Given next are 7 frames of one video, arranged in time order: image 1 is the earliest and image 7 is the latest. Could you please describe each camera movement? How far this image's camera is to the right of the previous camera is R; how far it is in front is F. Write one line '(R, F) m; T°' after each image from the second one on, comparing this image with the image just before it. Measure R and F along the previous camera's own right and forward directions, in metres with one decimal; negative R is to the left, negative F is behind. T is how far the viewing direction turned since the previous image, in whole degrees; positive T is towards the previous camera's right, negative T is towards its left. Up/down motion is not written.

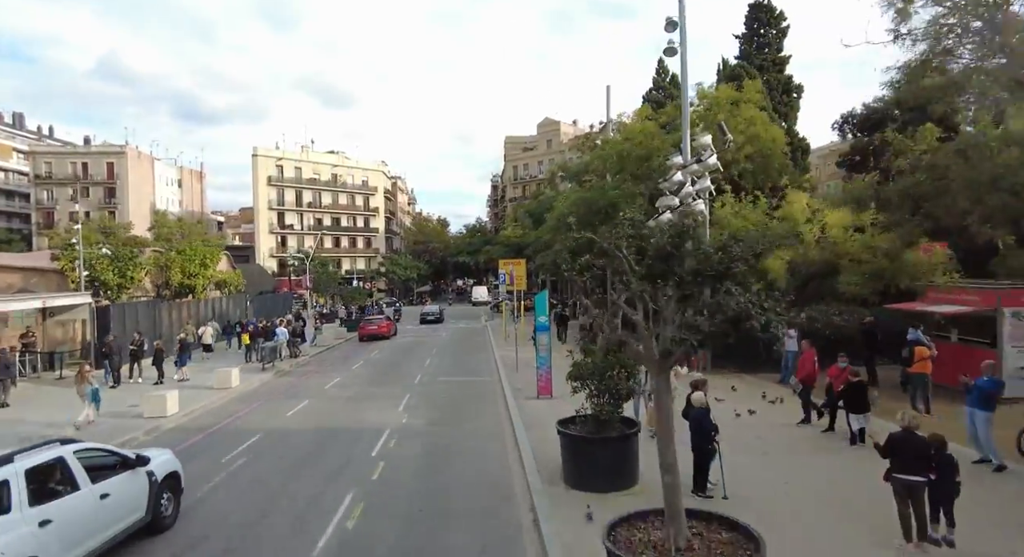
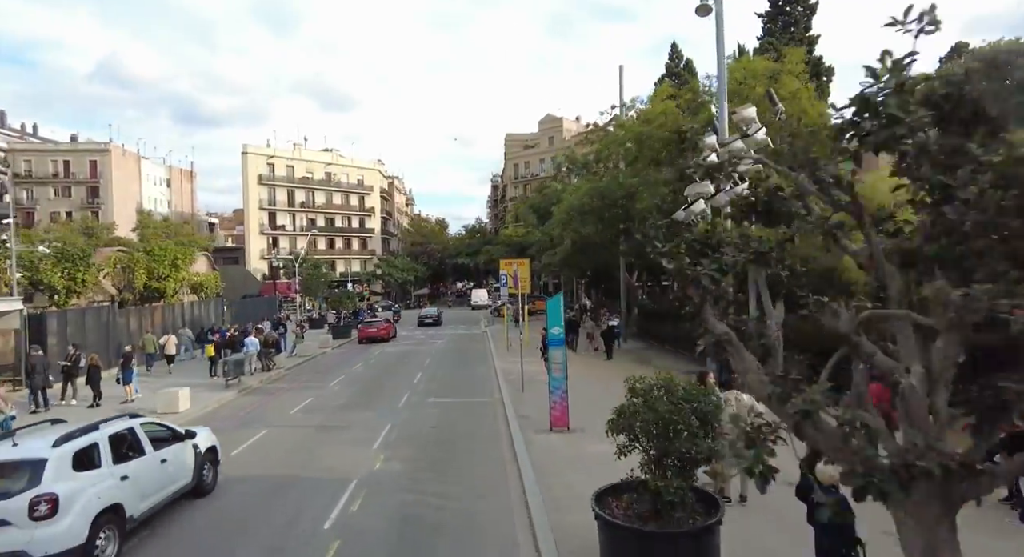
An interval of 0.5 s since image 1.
(-0.1, +3.0) m; 0°
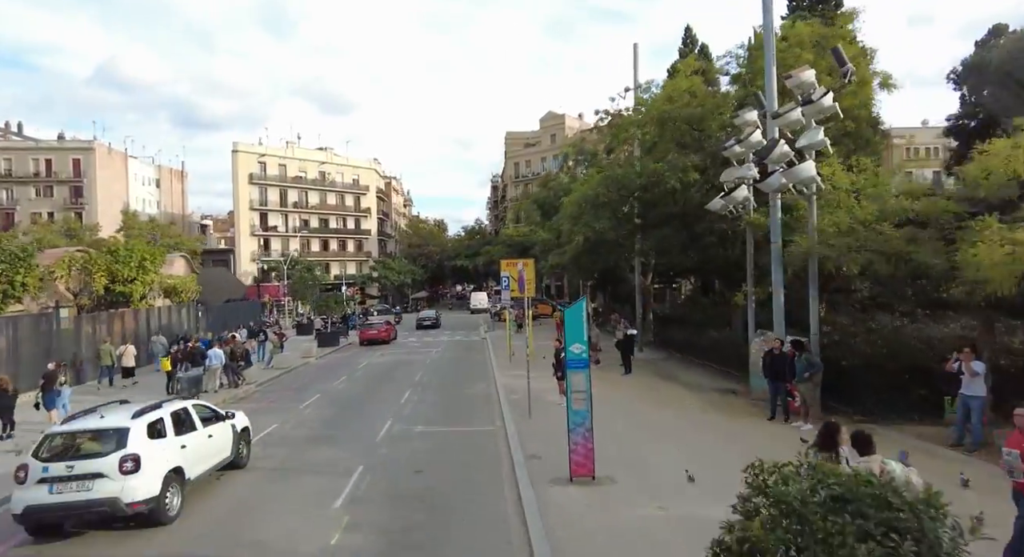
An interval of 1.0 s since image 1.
(-0.1, +2.8) m; 0°
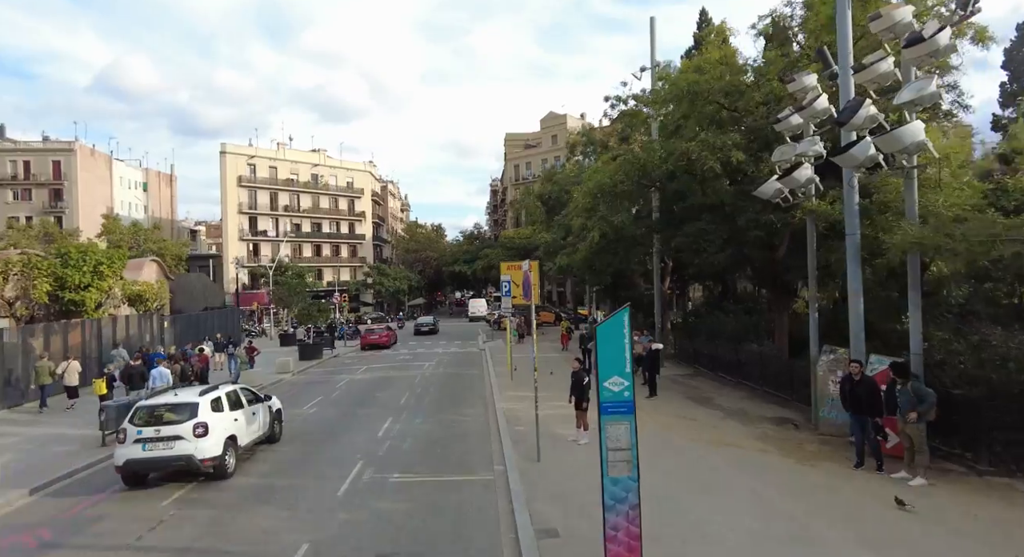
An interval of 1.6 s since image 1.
(-0.1, +2.9) m; 0°
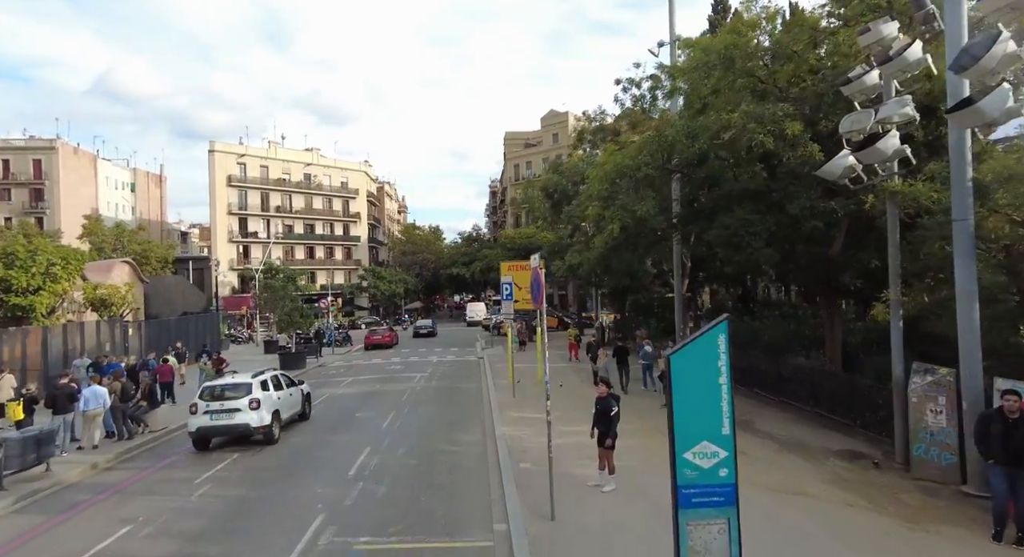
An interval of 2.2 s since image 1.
(-0.1, +2.5) m; 0°
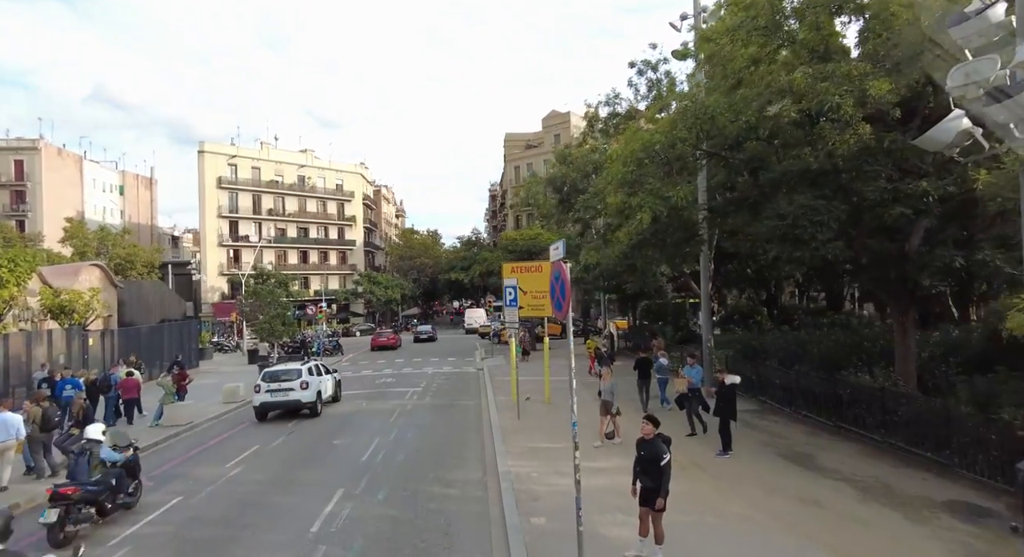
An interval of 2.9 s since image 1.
(-0.1, +2.3) m; 0°
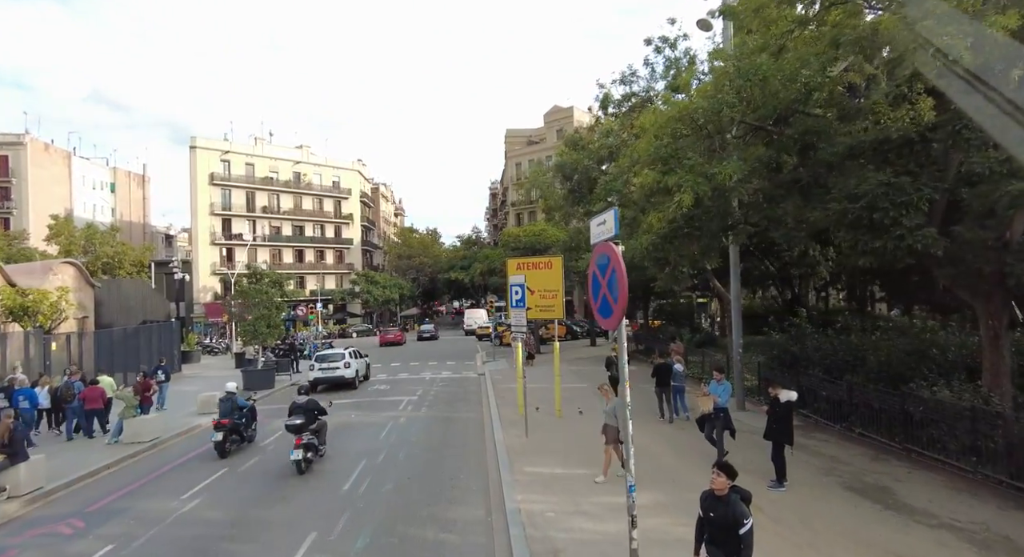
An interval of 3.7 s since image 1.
(-0.2, +1.9) m; 0°
